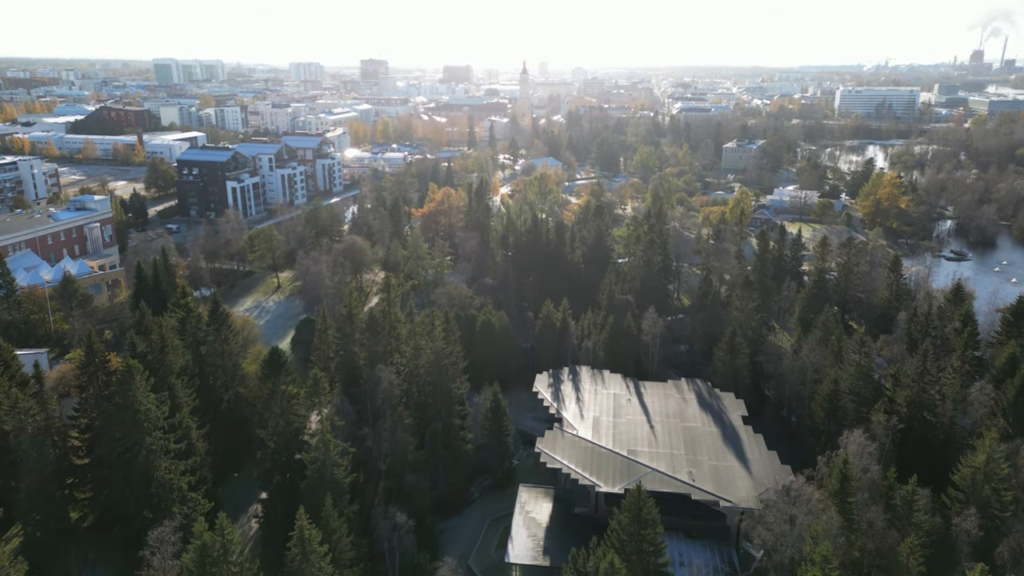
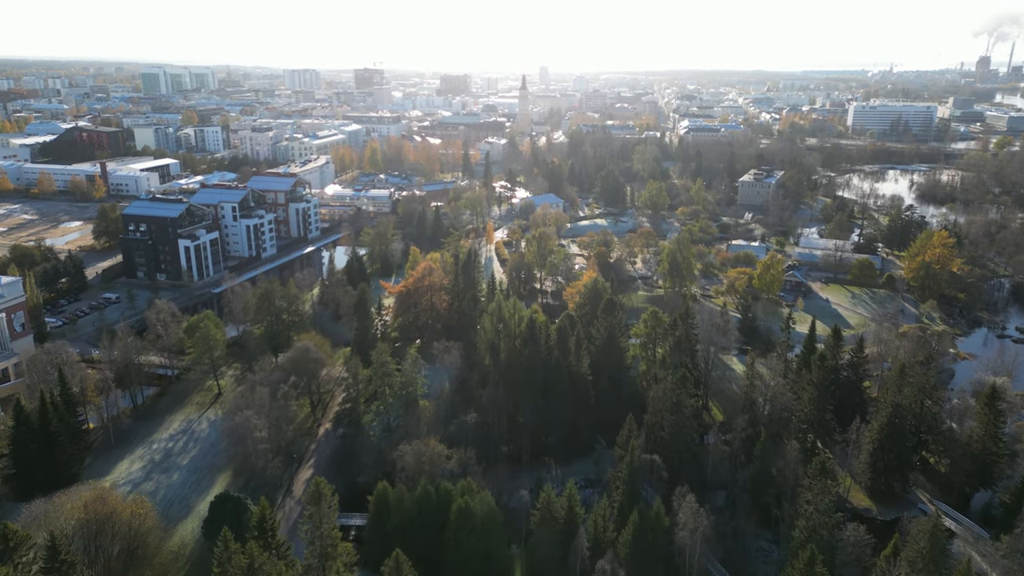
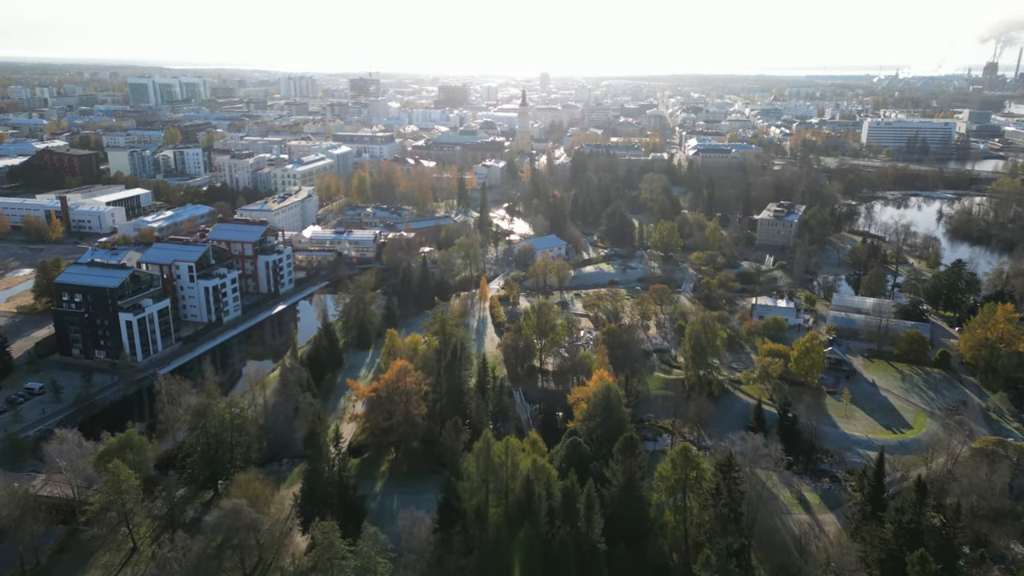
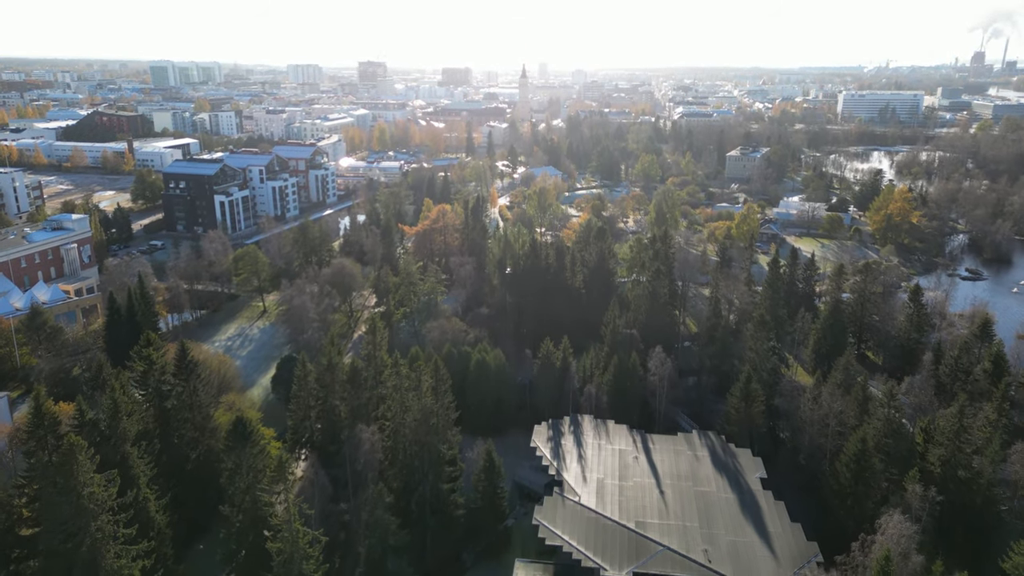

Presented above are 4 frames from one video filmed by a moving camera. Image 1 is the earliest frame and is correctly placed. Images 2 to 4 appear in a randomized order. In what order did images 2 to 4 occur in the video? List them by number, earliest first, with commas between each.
4, 2, 3
